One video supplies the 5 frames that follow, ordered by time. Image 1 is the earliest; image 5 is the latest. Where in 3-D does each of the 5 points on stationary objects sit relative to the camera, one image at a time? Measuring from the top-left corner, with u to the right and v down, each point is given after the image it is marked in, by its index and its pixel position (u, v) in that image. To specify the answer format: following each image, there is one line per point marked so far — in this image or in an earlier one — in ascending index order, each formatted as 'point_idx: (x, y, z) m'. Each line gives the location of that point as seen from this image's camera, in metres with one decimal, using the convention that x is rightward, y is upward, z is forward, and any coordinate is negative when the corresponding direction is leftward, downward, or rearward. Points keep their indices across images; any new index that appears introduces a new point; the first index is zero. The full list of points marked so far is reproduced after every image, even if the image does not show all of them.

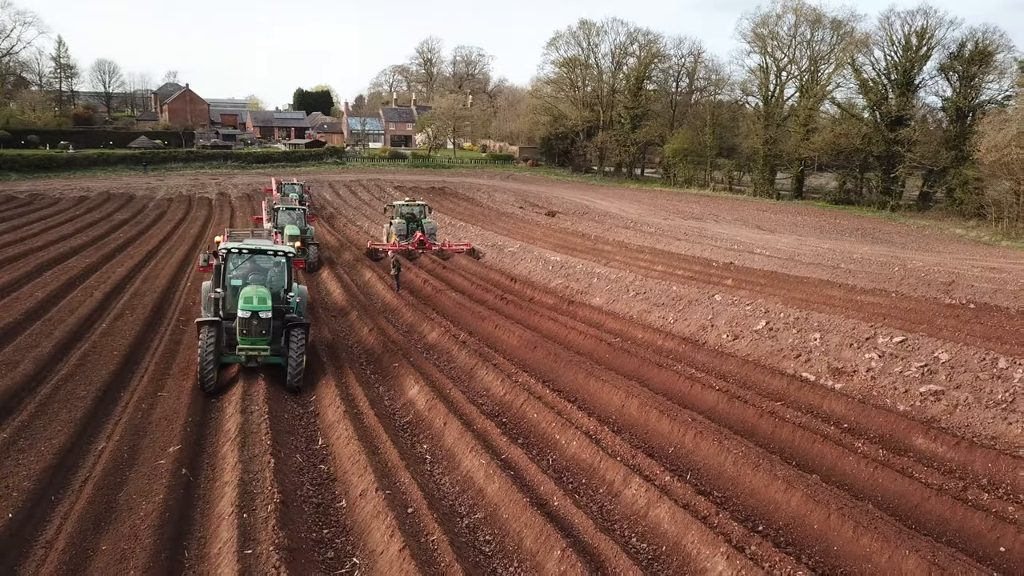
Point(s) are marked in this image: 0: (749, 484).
0: (+1.7, -1.4, +5.8) m
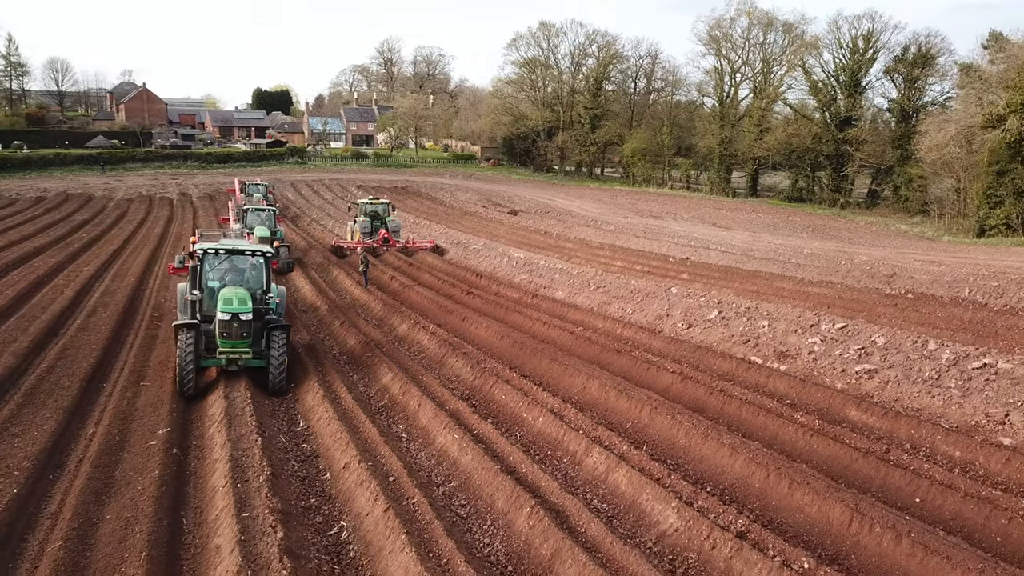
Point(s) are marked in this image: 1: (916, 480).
0: (+1.5, -1.3, +6.4) m
1: (+2.9, -1.4, +5.7) m
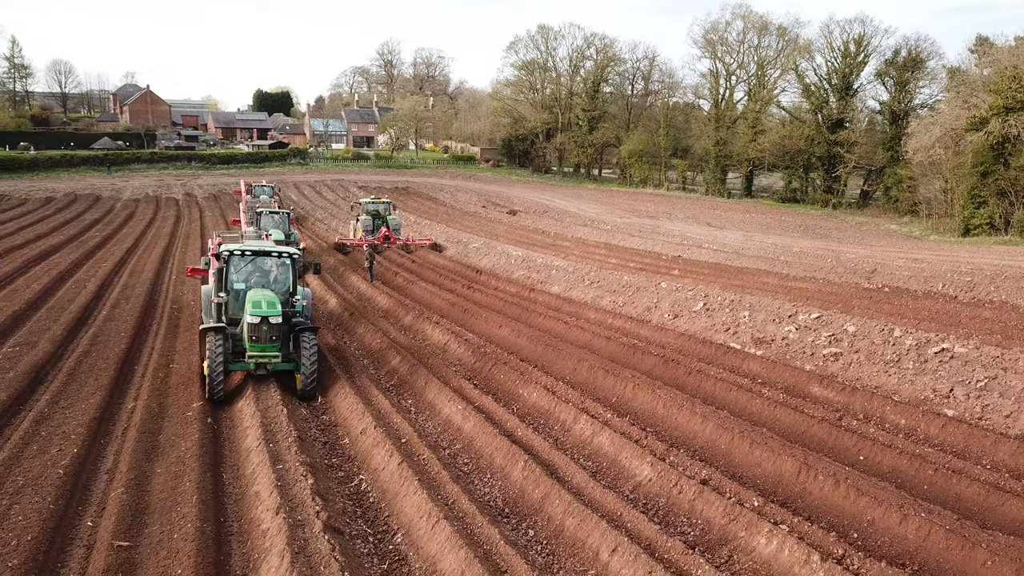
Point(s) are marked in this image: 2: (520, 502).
0: (+1.5, -1.2, +7.2) m
1: (+2.9, -1.3, +6.5) m
2: (+0.1, -1.5, +5.7) m
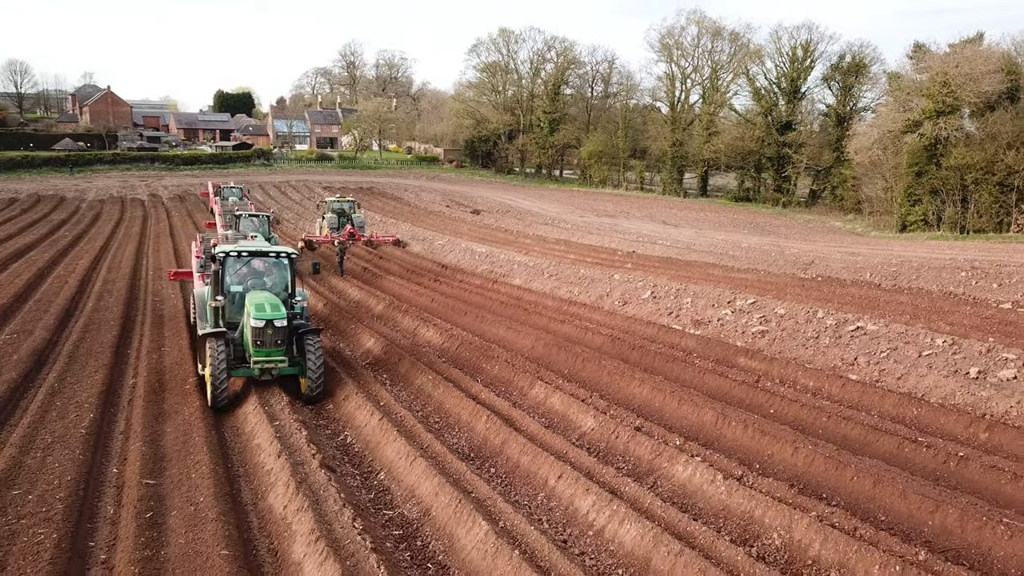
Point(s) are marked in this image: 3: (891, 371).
0: (+1.1, -1.0, +8.4) m
1: (+2.5, -1.1, +7.7) m
2: (-0.2, -1.4, +6.8) m
3: (+4.2, -0.9, +8.8) m
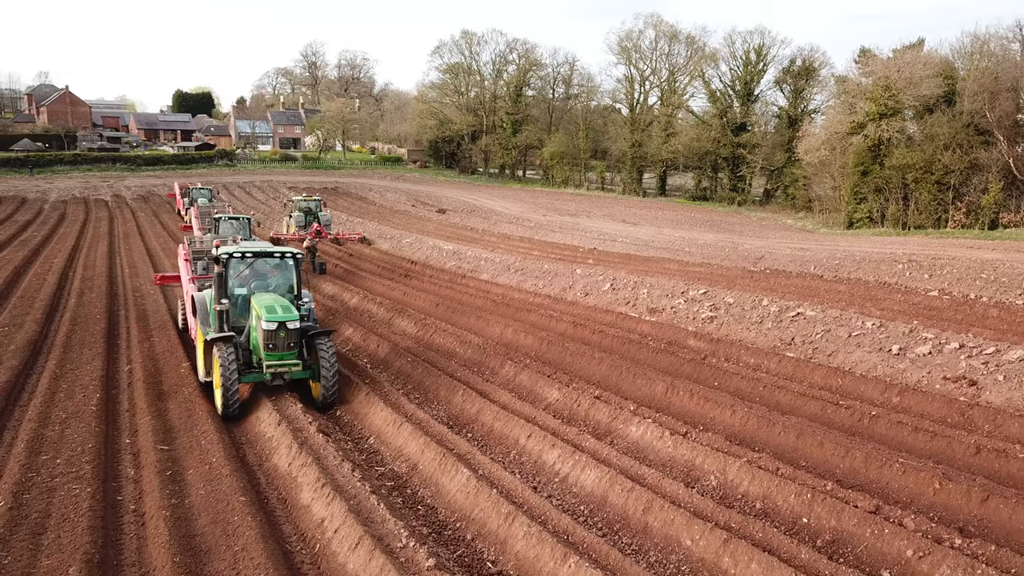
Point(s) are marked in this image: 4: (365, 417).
0: (+0.8, -0.9, +9.2) m
1: (+2.2, -0.9, +8.7) m
2: (-0.5, -1.2, +7.6) m
3: (+3.9, -0.8, +9.9) m
4: (-1.4, -1.2, +7.5) m
